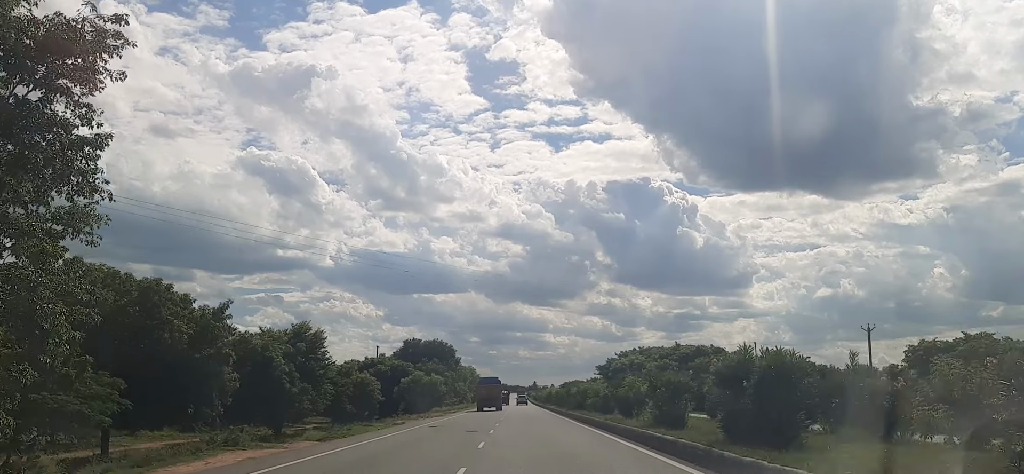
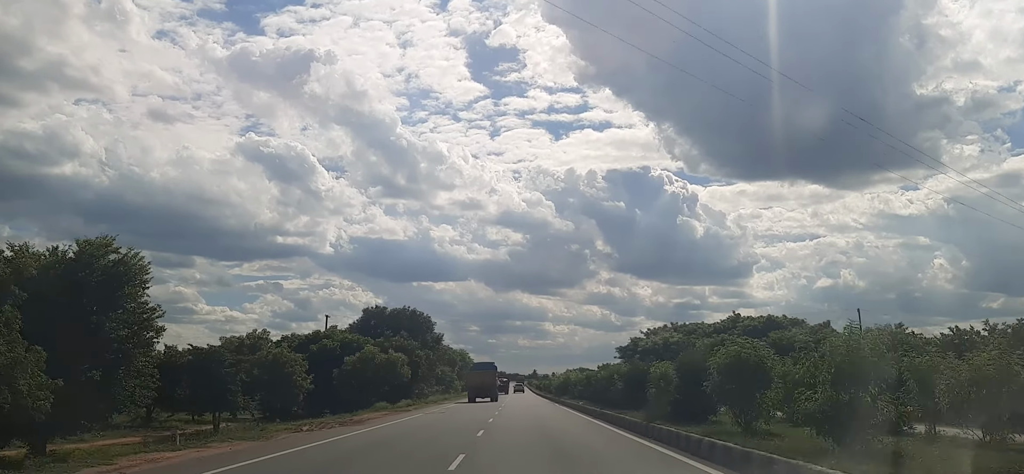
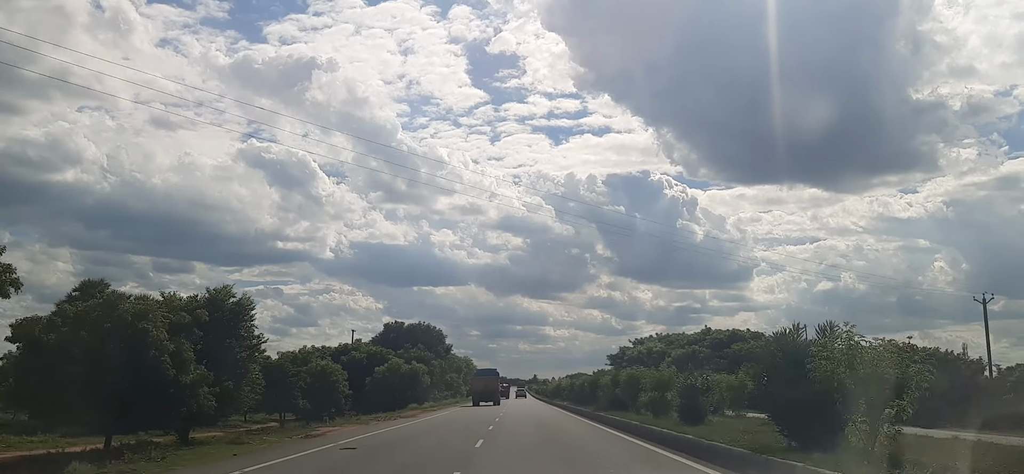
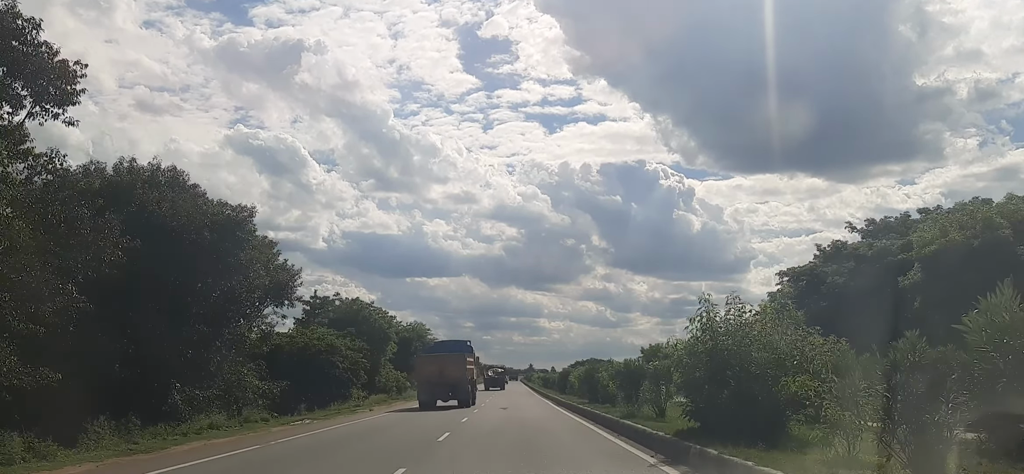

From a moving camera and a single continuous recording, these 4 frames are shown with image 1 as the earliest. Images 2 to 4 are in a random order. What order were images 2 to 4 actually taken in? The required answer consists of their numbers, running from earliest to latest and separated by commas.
3, 2, 4
